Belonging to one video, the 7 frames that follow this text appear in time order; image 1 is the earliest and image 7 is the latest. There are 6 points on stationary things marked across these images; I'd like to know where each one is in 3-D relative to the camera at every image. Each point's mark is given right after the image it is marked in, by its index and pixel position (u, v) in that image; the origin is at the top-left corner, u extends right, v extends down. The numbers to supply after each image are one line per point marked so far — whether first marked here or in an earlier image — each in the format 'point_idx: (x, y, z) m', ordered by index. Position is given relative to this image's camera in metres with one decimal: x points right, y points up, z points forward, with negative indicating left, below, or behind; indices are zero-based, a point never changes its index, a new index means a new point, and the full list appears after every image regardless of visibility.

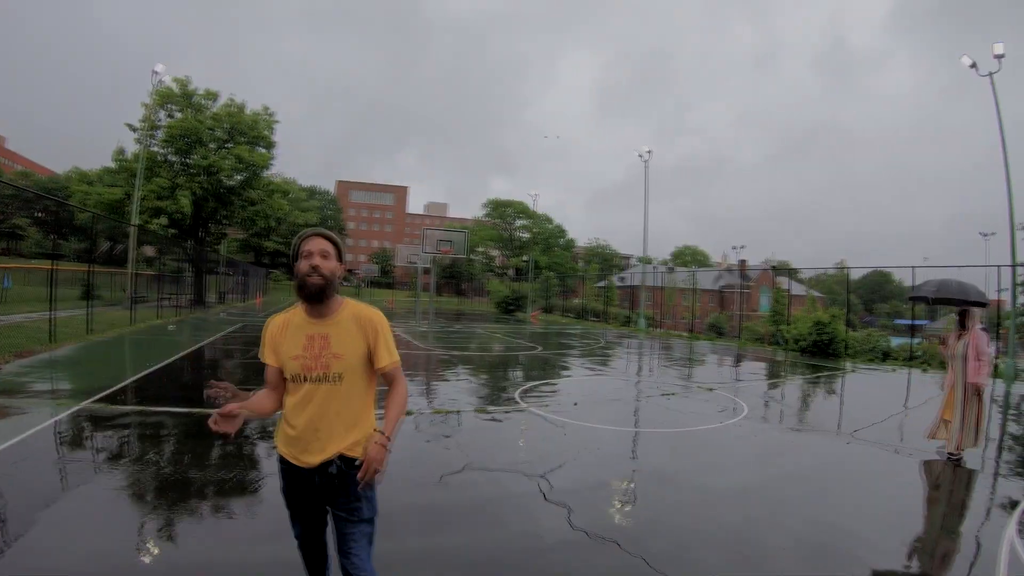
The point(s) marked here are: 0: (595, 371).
0: (+2.1, -2.1, +13.1) m
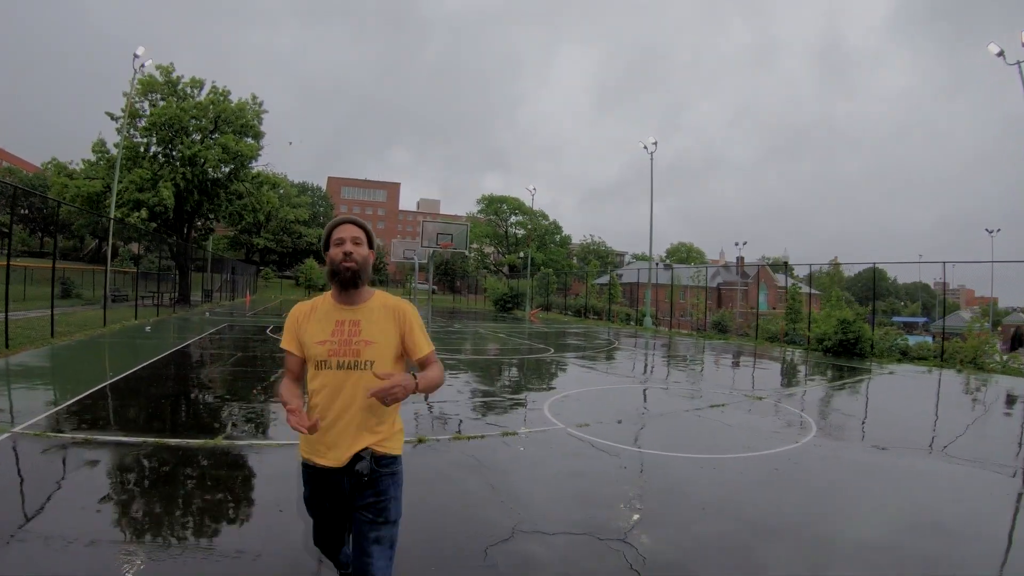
0: (+2.1, -2.0, +12.6) m
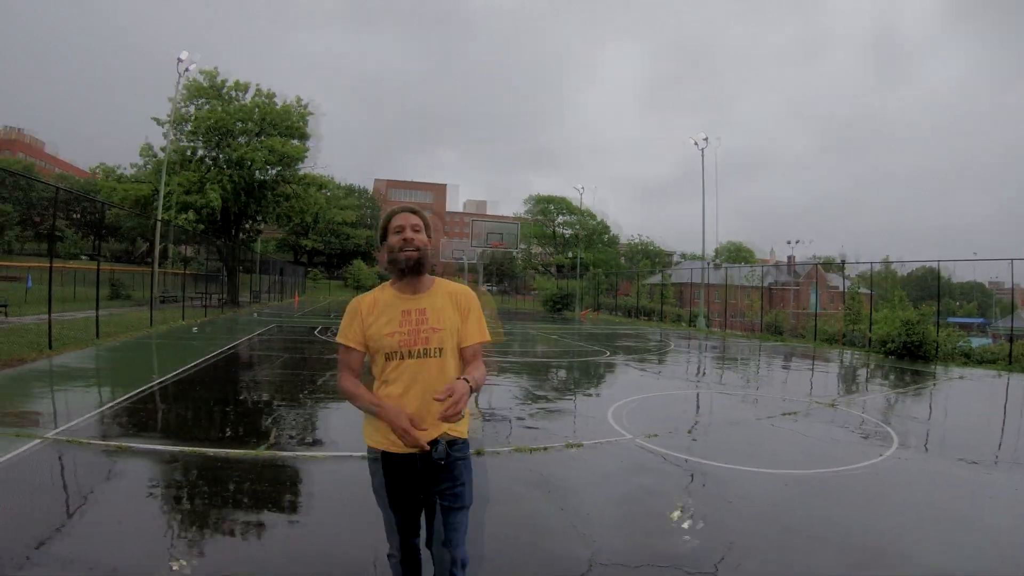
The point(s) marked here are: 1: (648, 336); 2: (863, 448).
0: (+3.1, -2.0, +12.0) m
1: (+5.2, -1.9, +19.9) m
2: (+3.8, -1.7, +5.5) m
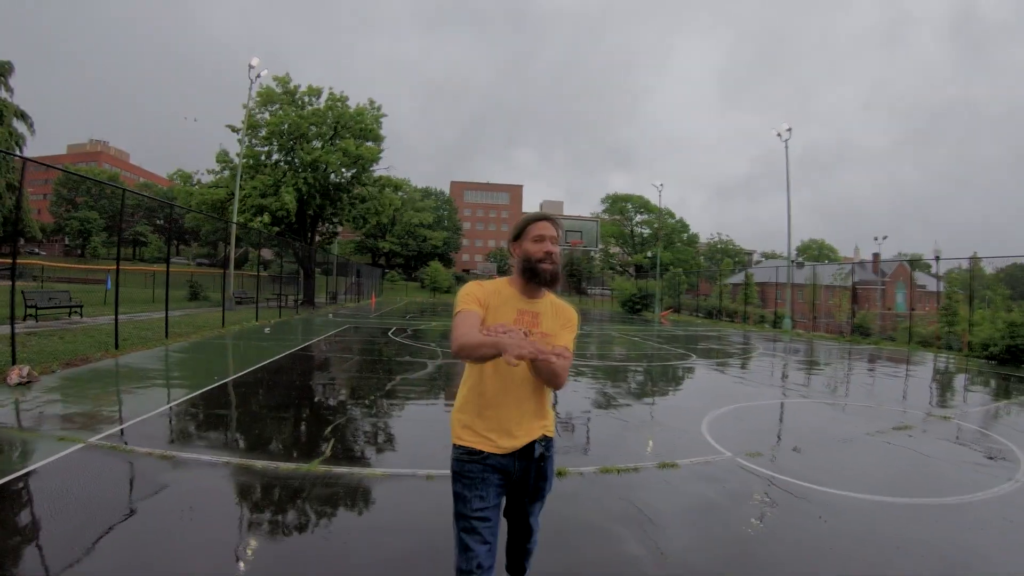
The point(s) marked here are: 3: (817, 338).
0: (+4.7, -2.0, +11.0) m
1: (+7.9, -1.9, +18.4) m
2: (+4.4, -1.7, +4.4) m
3: (+11.3, -1.9, +18.9) m
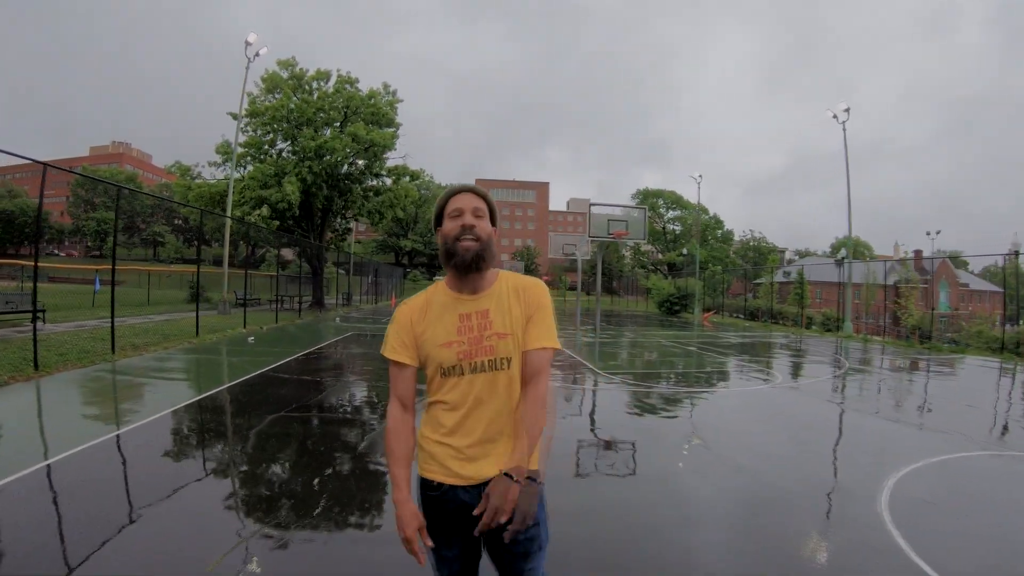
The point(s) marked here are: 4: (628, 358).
0: (+5.3, -2.0, +9.6) m
1: (+8.9, -1.8, +16.9) m
2: (+4.6, -1.7, +3.1) m
3: (+12.3, -1.8, +17.1) m
4: (+2.9, -1.8, +12.7) m
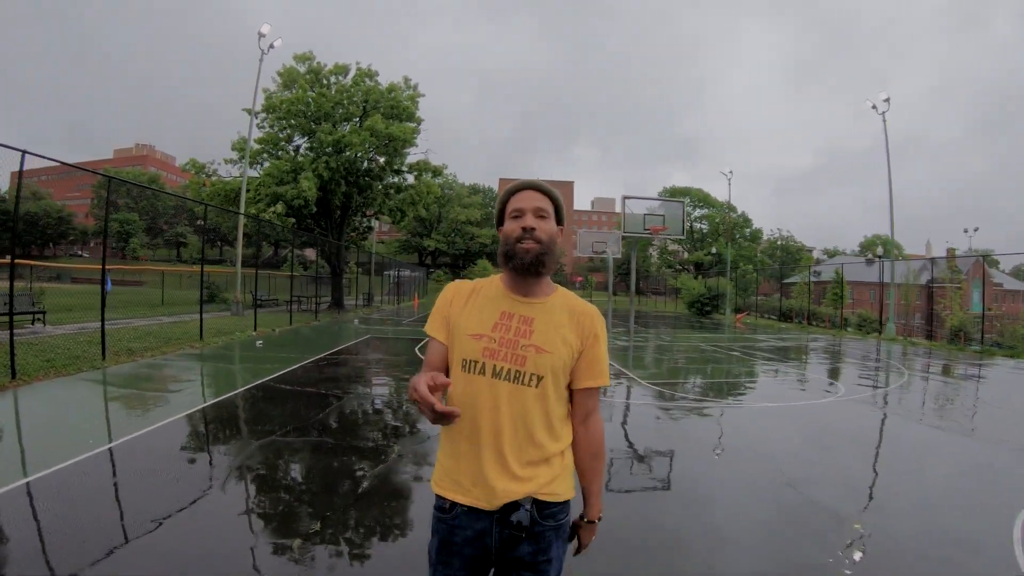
0: (+5.8, -2.0, +8.9) m
1: (+9.7, -1.8, +16.0) m
2: (+4.8, -1.7, +2.4) m
3: (+13.0, -1.8, +16.1) m
4: (+3.5, -1.8, +12.1) m
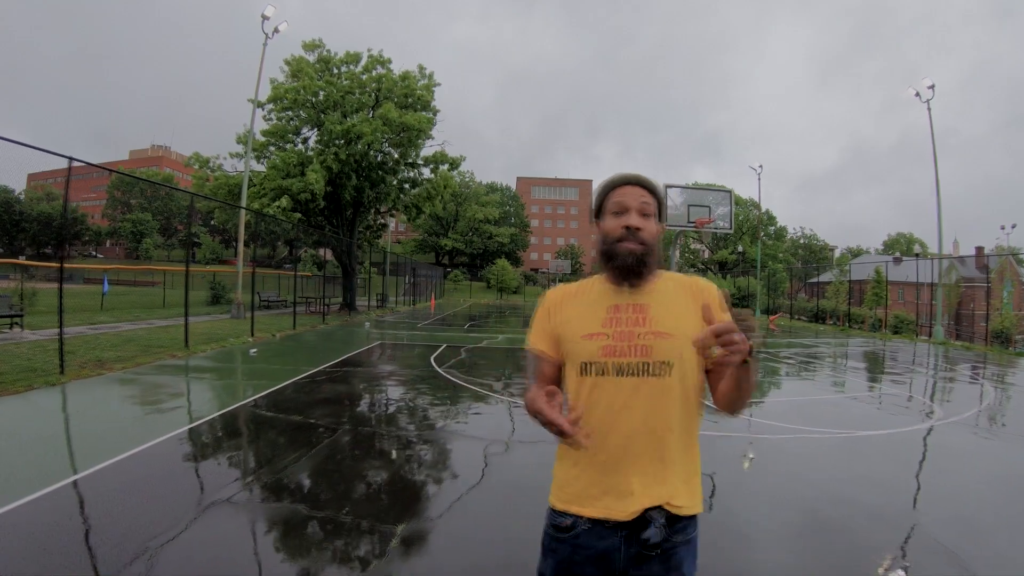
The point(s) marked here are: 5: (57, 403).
0: (+6.1, -2.0, +8.1) m
1: (+10.3, -1.8, +15.0) m
2: (+4.9, -1.7, +1.6) m
3: (+13.7, -1.8, +15.0) m
4: (+4.0, -1.8, +11.3) m
5: (-4.7, -1.2, +5.4) m
